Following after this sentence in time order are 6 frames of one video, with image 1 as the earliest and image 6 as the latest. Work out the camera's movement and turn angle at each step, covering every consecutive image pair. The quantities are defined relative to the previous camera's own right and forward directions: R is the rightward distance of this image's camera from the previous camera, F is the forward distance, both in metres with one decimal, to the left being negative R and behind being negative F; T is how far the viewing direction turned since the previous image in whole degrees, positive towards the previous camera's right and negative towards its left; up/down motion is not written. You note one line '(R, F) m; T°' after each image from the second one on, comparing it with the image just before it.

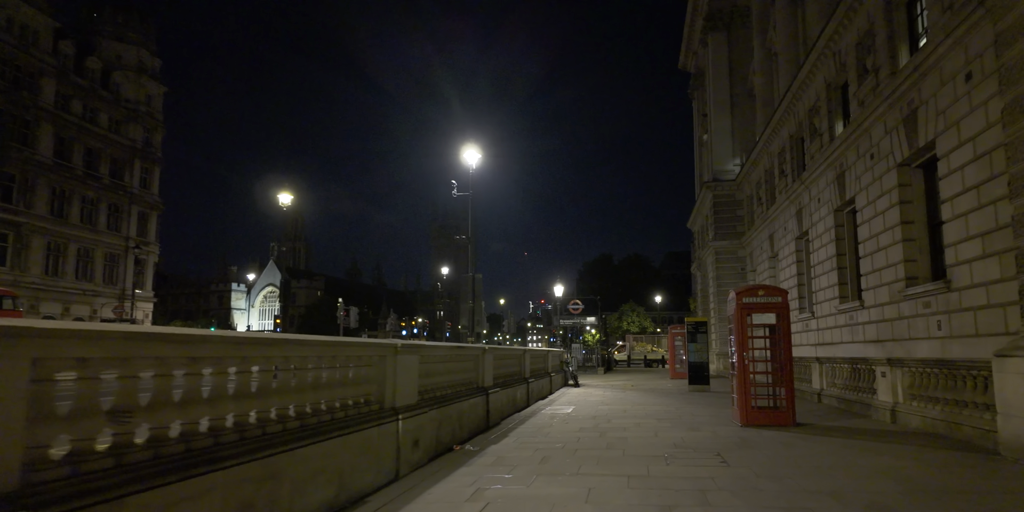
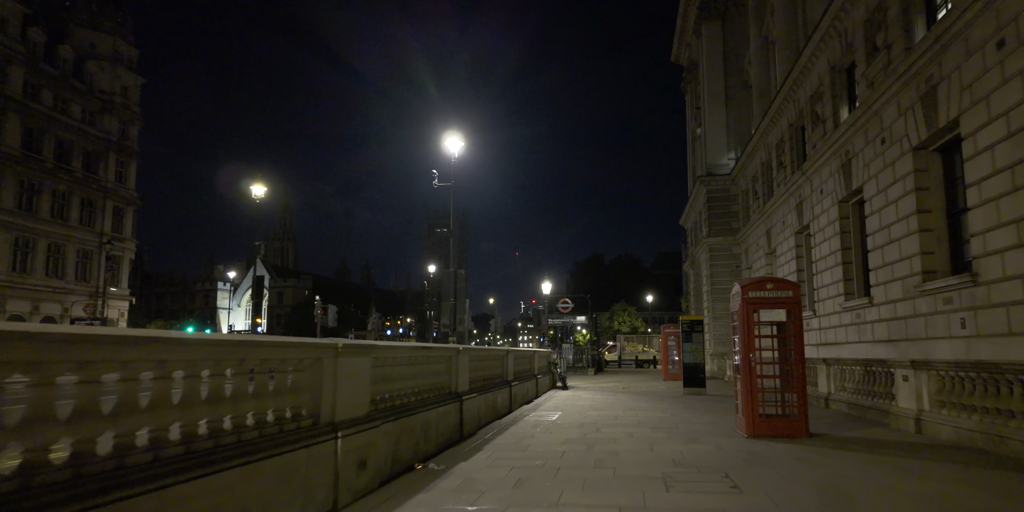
(+0.3, +1.4) m; +1°
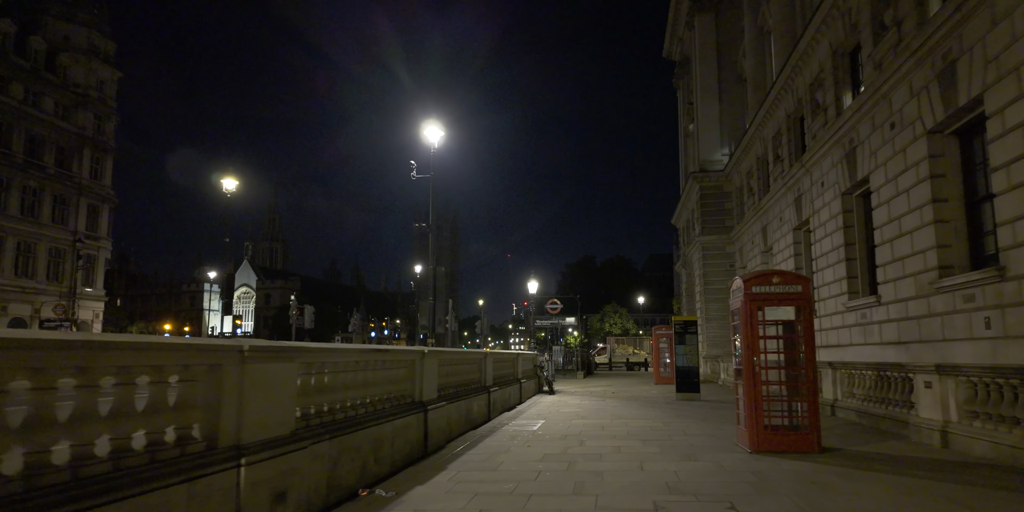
(+0.3, +1.3) m; +1°
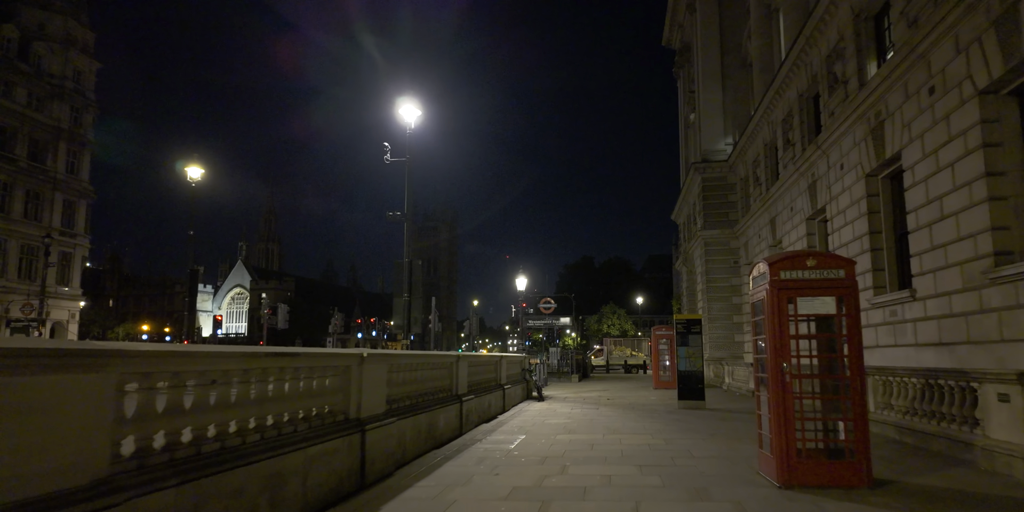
(+0.5, +2.0) m; 0°
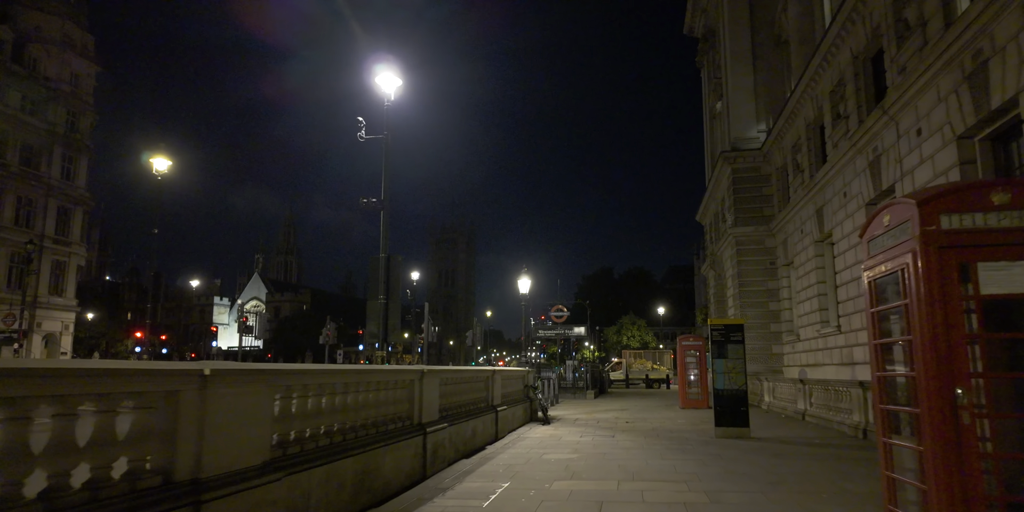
(+0.6, +3.2) m; -2°
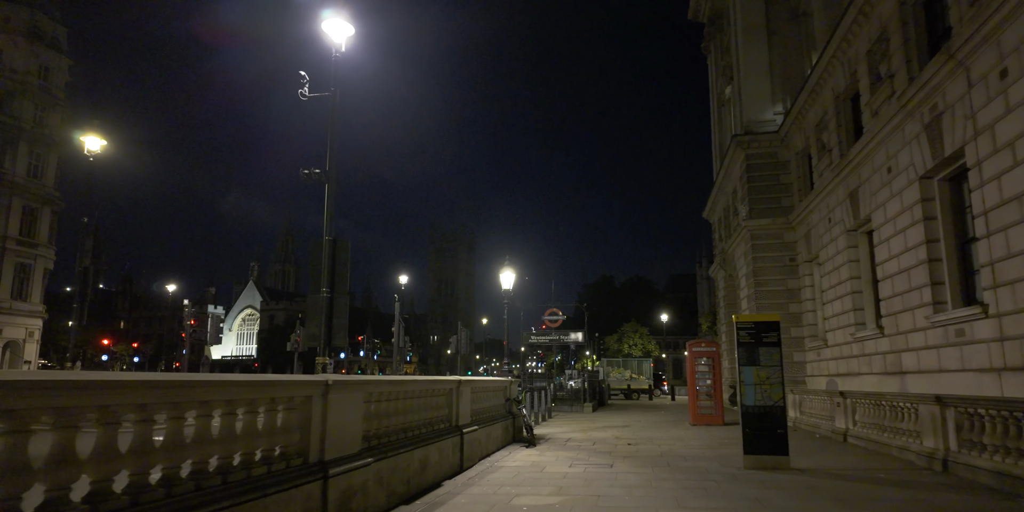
(+0.6, +3.0) m; 0°
